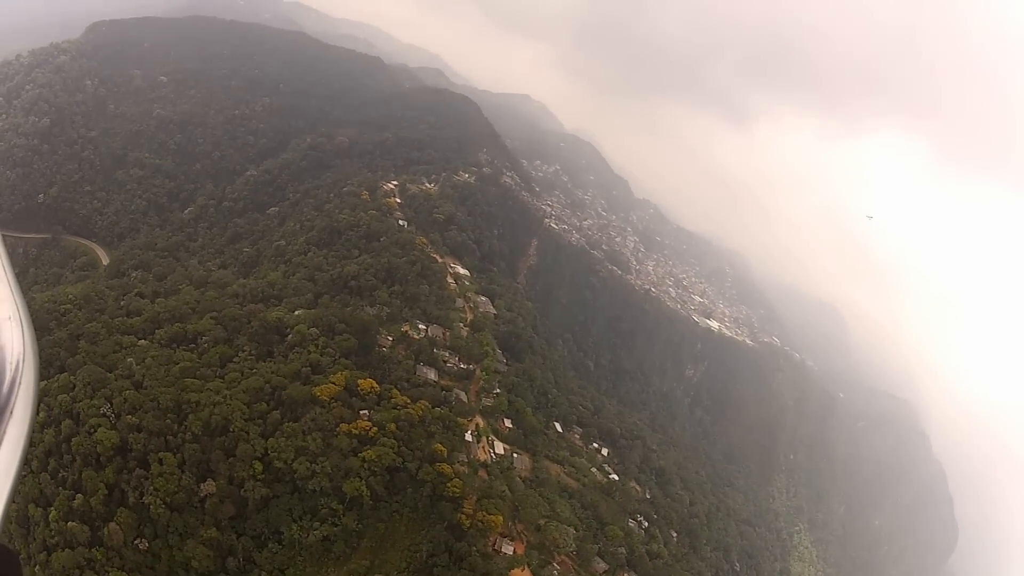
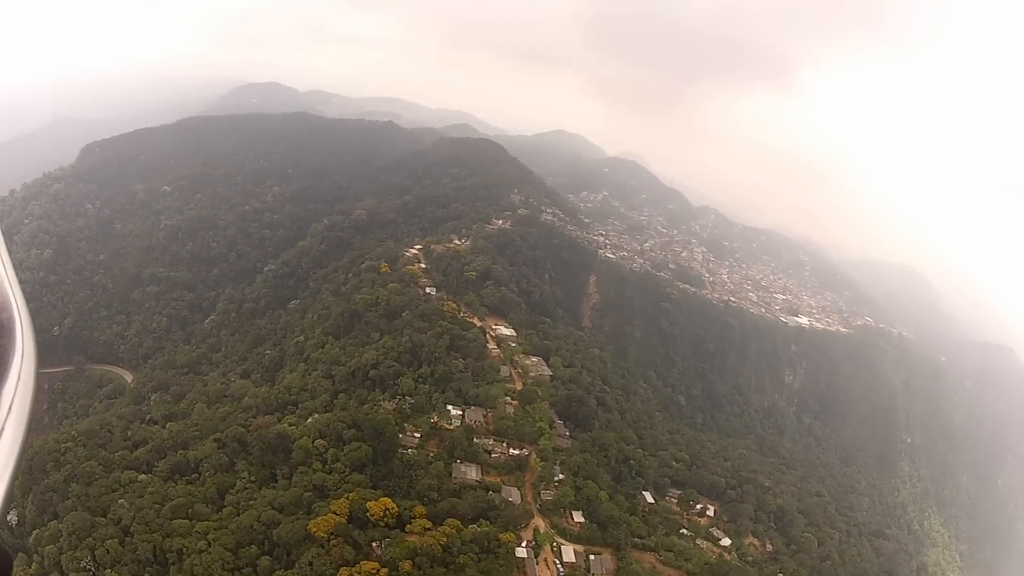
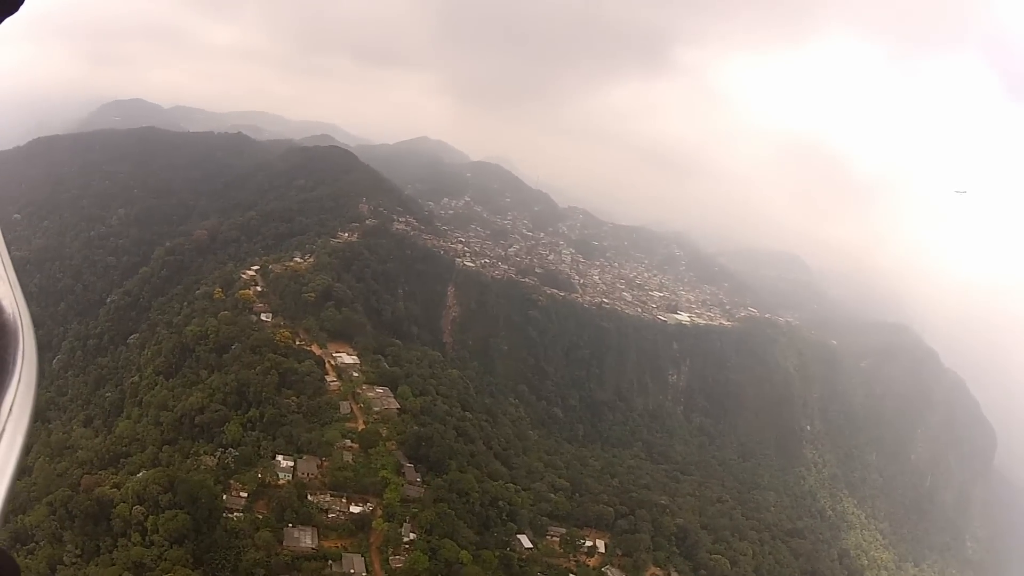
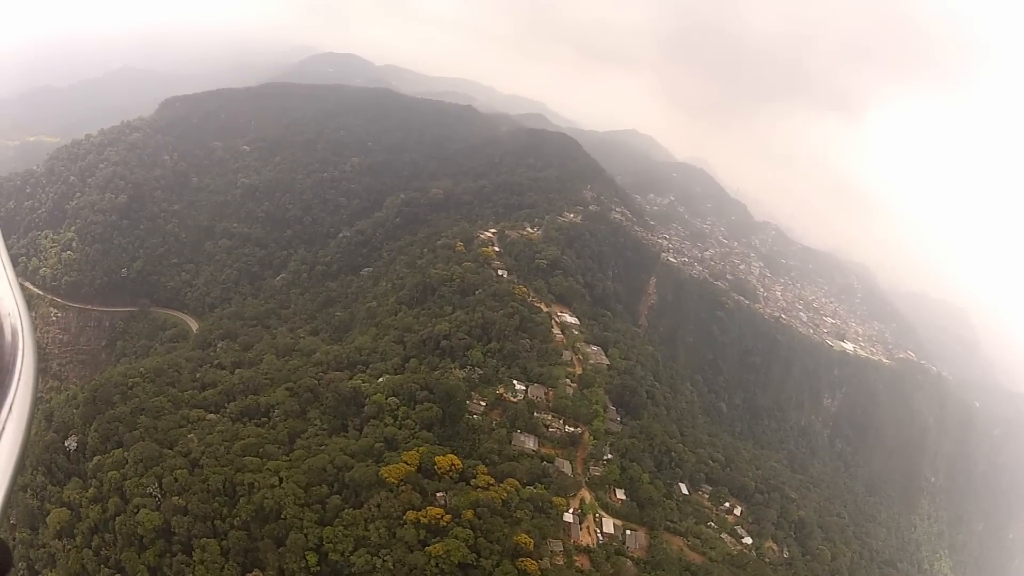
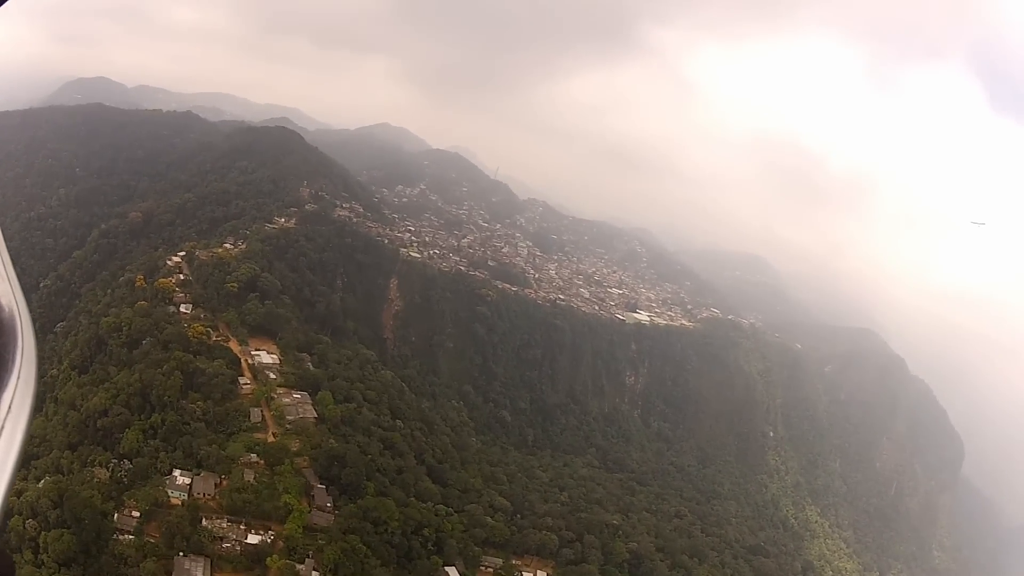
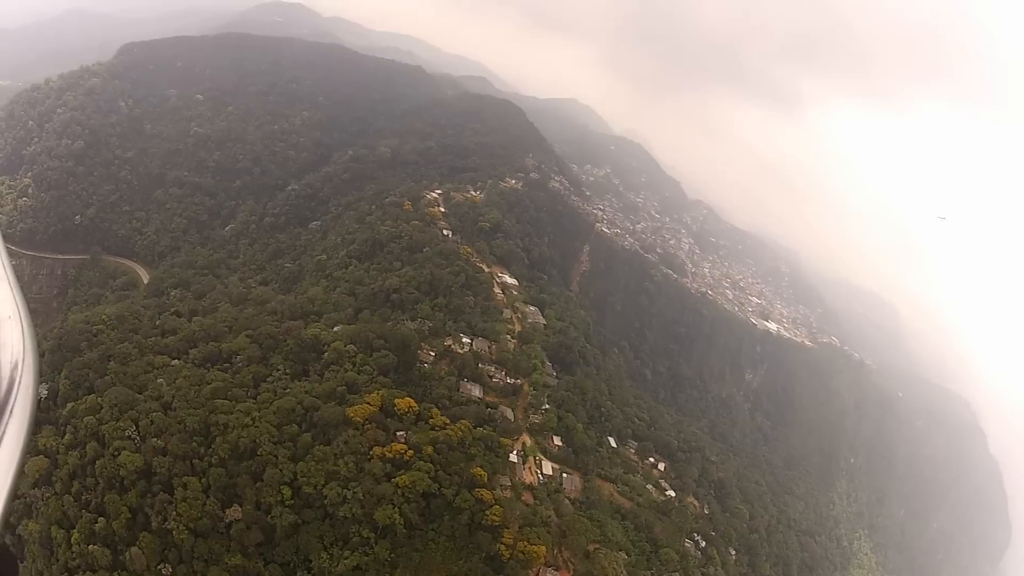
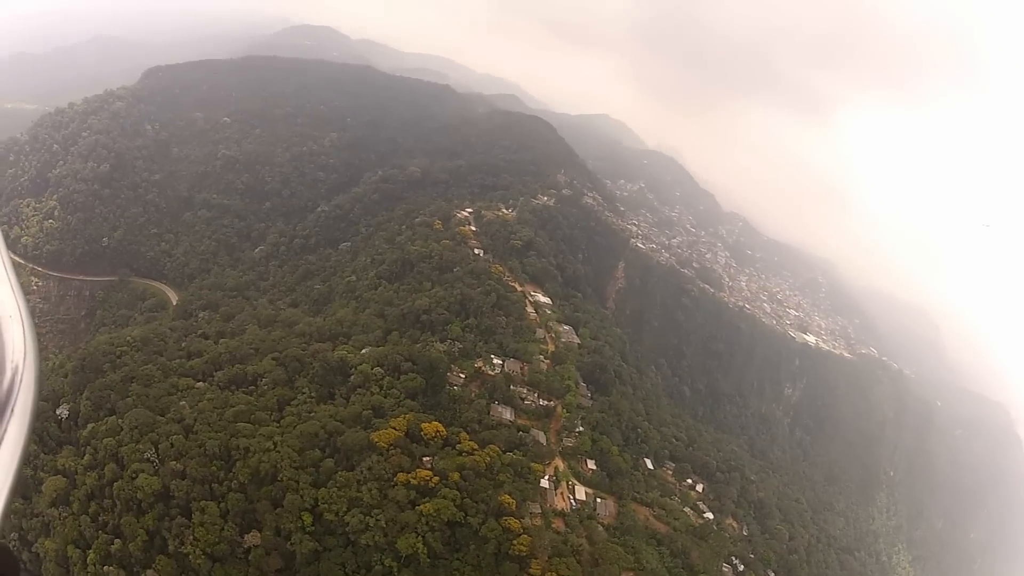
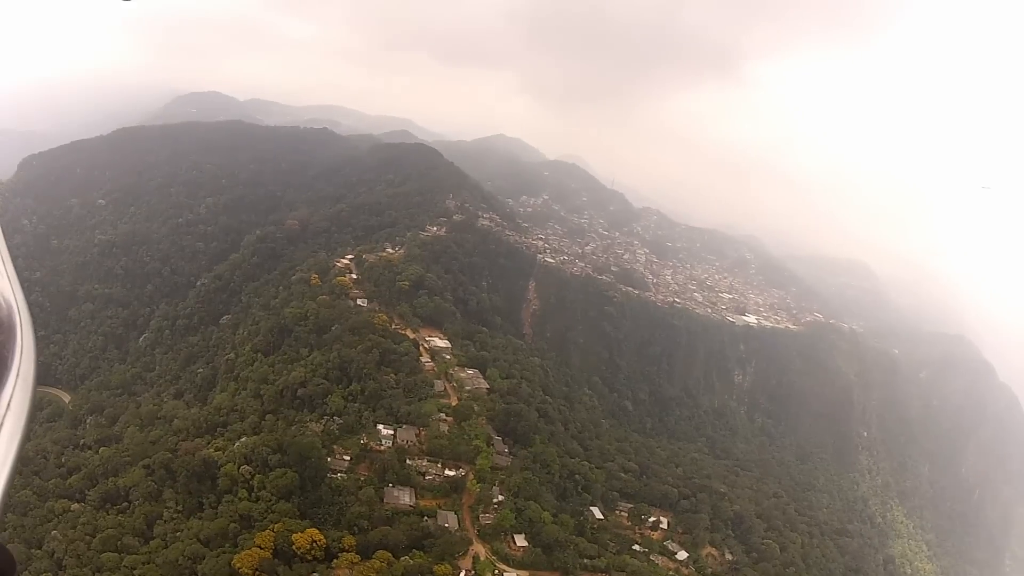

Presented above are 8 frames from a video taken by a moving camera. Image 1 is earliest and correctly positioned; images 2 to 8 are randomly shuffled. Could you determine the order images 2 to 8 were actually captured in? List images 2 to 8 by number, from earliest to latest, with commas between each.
6, 7, 4, 2, 8, 3, 5
